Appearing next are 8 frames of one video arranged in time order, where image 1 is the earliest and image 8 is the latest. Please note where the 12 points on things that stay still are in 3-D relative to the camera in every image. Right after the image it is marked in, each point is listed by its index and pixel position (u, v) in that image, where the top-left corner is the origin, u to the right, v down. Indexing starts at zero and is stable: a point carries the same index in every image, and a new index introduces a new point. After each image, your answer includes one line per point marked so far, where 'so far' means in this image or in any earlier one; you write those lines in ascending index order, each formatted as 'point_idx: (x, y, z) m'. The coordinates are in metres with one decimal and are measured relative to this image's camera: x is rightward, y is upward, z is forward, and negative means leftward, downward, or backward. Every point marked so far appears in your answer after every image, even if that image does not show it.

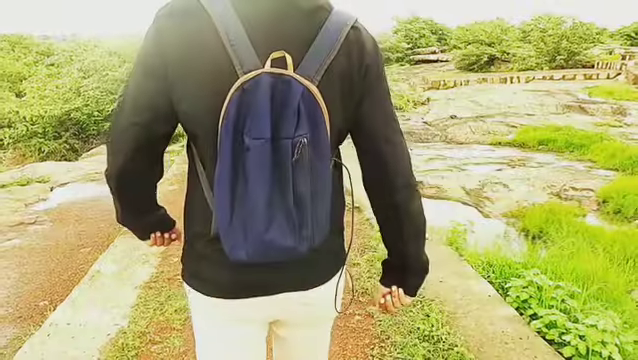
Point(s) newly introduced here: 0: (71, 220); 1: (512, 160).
0: (-3.1, -0.5, +6.0) m
1: (+3.4, +0.4, +8.3) m
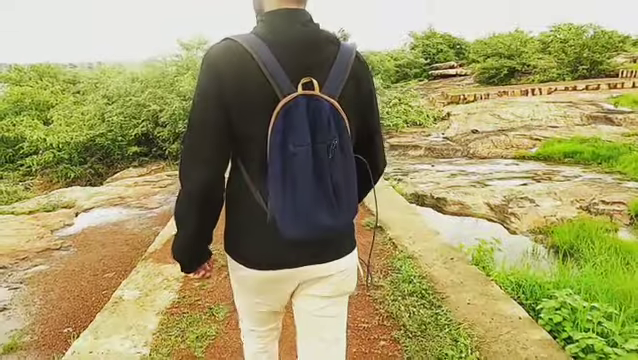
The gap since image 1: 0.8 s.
0: (-2.9, -0.8, +6.0) m
1: (+3.7, +0.1, +8.1) m
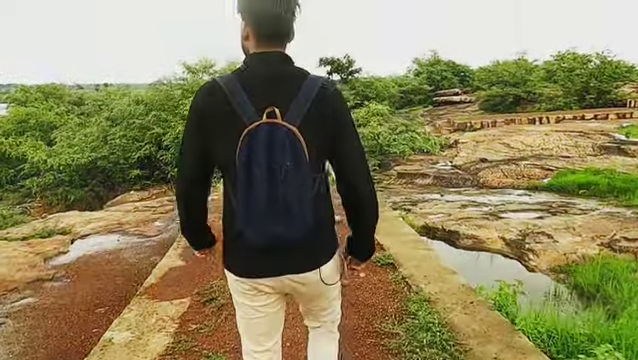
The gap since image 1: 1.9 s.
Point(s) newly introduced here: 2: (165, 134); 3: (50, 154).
0: (-2.8, -1.2, +5.7) m
1: (+3.8, -0.4, +7.8) m
2: (-4.4, +1.3, +13.4) m
3: (-7.9, +0.8, +13.8) m
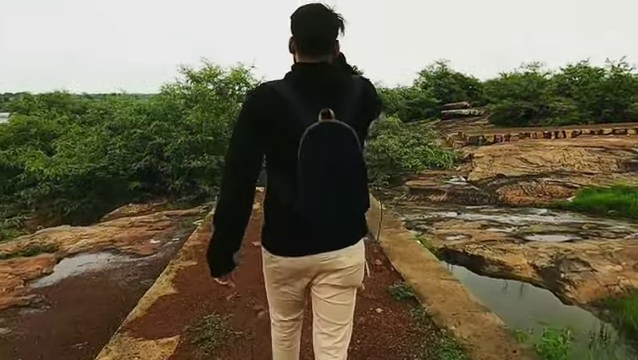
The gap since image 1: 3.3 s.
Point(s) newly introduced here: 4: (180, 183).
0: (-2.7, -1.3, +5.1) m
1: (+3.9, -0.7, +7.1) m
2: (-4.1, +1.0, +12.9) m
3: (-7.7, +0.4, +13.4) m
4: (-3.7, -0.1, +12.5) m
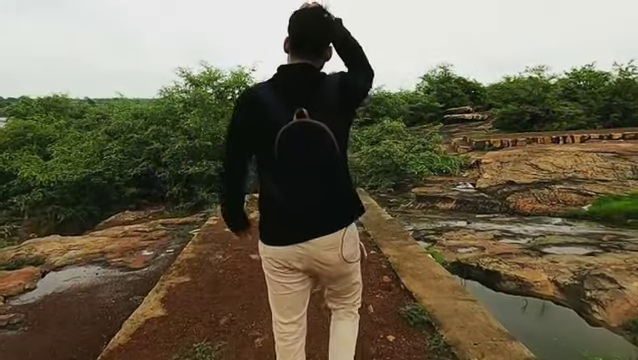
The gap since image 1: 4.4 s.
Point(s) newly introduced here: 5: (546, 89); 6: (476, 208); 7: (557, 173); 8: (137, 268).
0: (-2.7, -1.4, +4.7) m
1: (+4.0, -0.8, +6.7) m
2: (-4.1, +0.8, +12.5) m
3: (-7.6, +0.3, +13.0) m
4: (-3.6, -0.2, +12.1) m
5: (+9.5, +3.8, +19.7) m
6: (+3.1, -0.5, +9.2) m
7: (+5.3, +0.2, +10.5) m
8: (-2.4, -1.2, +6.2) m
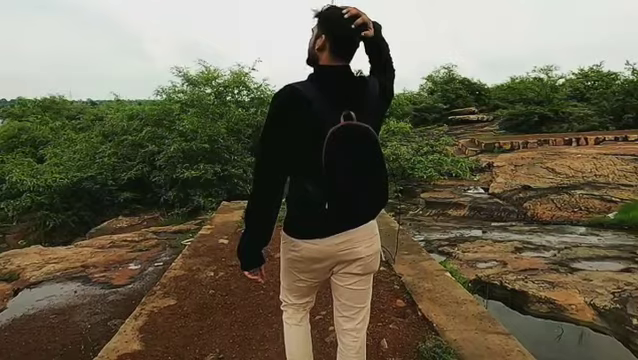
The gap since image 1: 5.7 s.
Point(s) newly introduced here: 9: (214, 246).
0: (-2.6, -1.5, +4.1) m
1: (+4.0, -0.9, +6.0) m
2: (-4.0, +0.7, +11.9) m
3: (-7.6, +0.2, +12.4) m
4: (-3.6, -0.3, +11.5) m
5: (+9.6, +3.7, +19.0) m
6: (+3.1, -0.6, +8.5) m
7: (+5.3, +0.1, +9.8) m
8: (-2.4, -1.2, +5.6) m
9: (-1.4, -0.9, +6.2) m
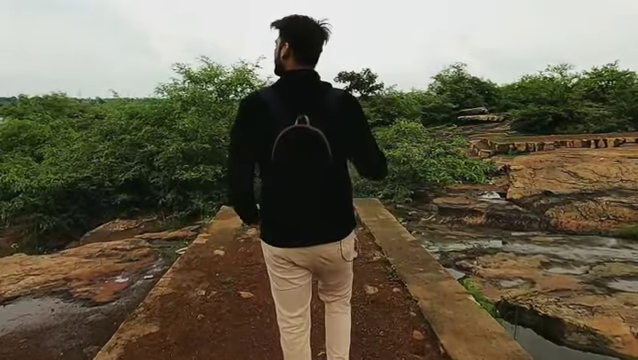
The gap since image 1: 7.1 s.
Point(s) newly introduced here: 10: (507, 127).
0: (-2.6, -1.6, +3.6) m
1: (+4.1, -1.0, +5.4) m
2: (-3.9, +0.7, +11.4) m
3: (-7.4, +0.2, +11.9) m
4: (-3.4, -0.4, +11.0) m
5: (+9.8, +3.5, +18.3) m
6: (+3.2, -0.7, +7.9) m
7: (+5.4, 0.0, +9.1) m
8: (-2.3, -1.3, +5.0) m
9: (-1.3, -0.9, +5.6) m
10: (+7.6, +2.1, +18.7) m
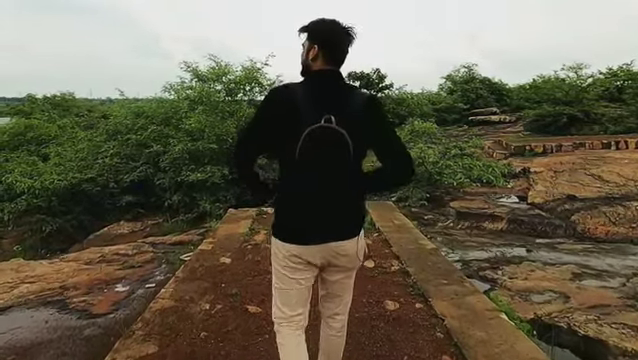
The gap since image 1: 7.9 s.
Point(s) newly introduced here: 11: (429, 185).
0: (-2.5, -1.6, +3.2) m
1: (+4.2, -1.1, +4.9) m
2: (-3.6, +0.7, +11.1) m
3: (-7.2, +0.1, +11.6) m
4: (-3.2, -0.4, +10.6) m
5: (+10.2, +3.4, +17.7) m
6: (+3.4, -0.8, +7.5) m
7: (+5.6, -0.1, +8.7) m
8: (-2.2, -1.3, +4.7) m
9: (-1.2, -1.0, +5.3) m
10: (+8.0, +2.0, +18.2) m
11: (+2.3, -0.1, +9.9) m
